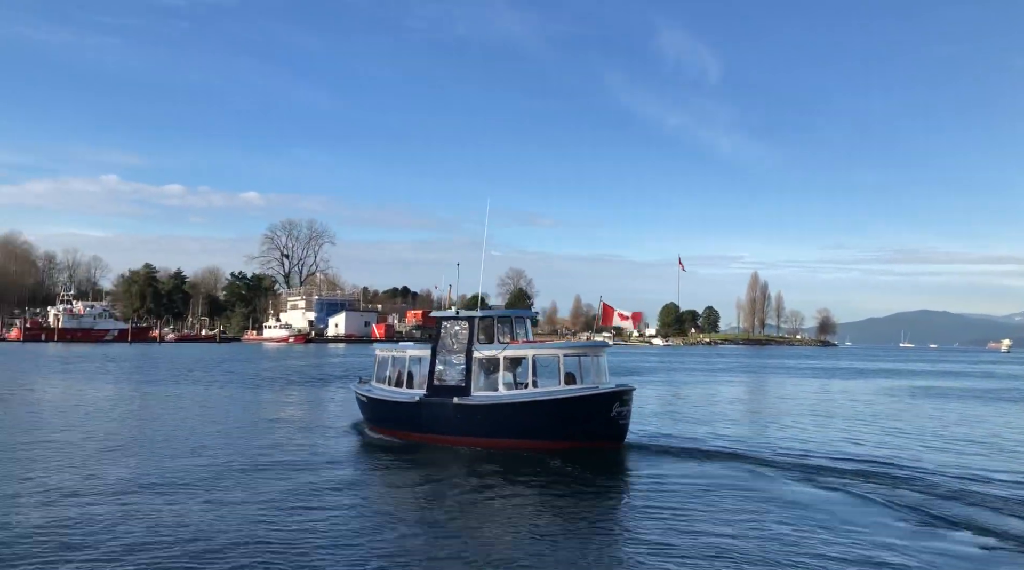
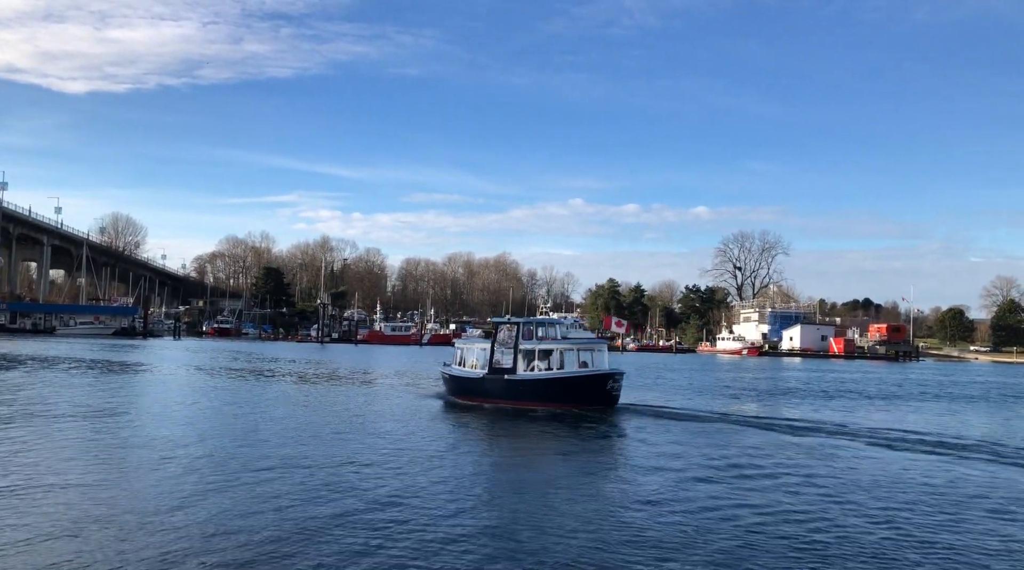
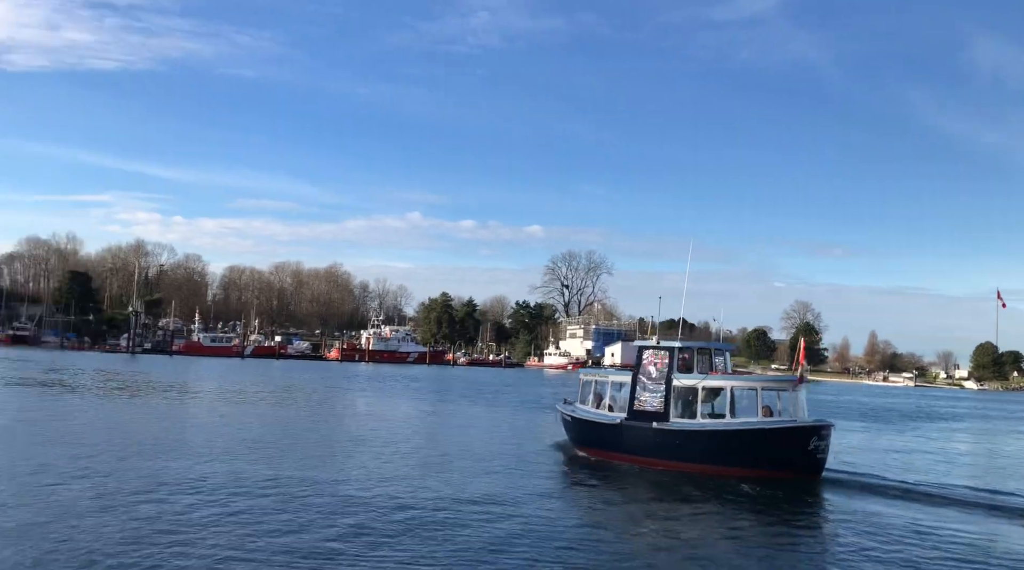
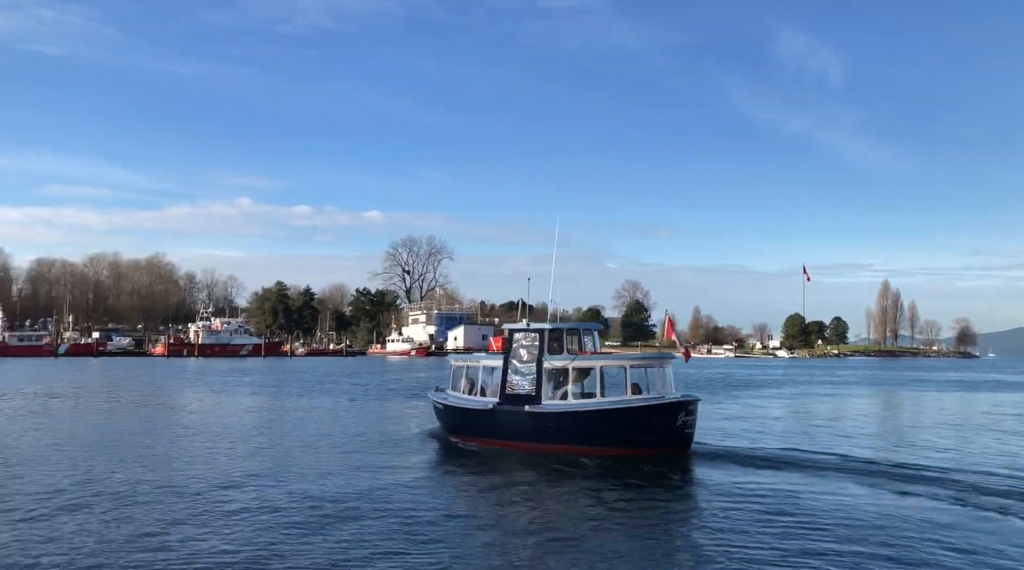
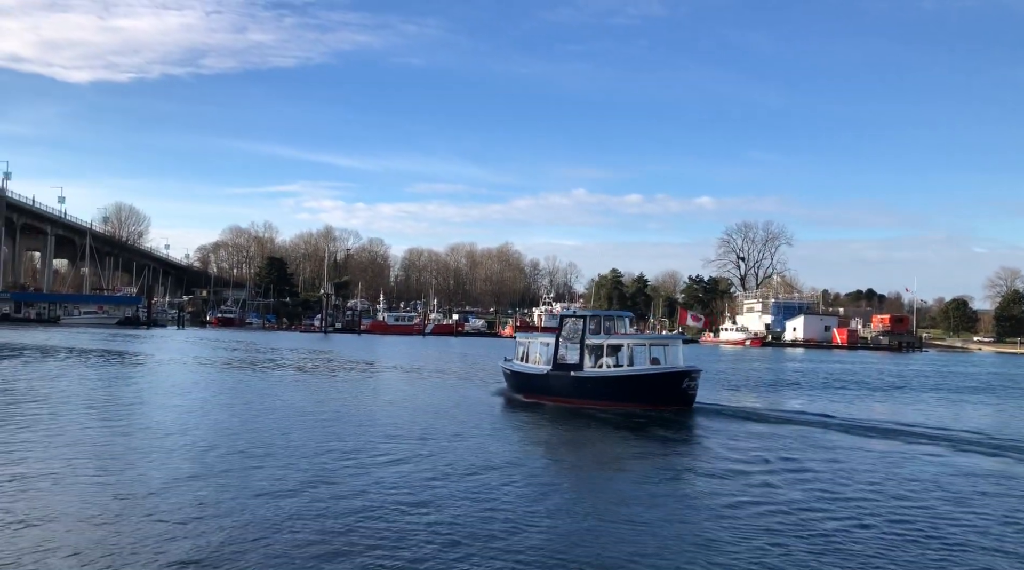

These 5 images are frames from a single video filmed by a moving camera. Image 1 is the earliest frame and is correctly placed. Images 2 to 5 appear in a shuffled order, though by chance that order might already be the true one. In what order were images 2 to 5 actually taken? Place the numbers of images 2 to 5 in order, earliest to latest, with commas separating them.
4, 3, 5, 2
